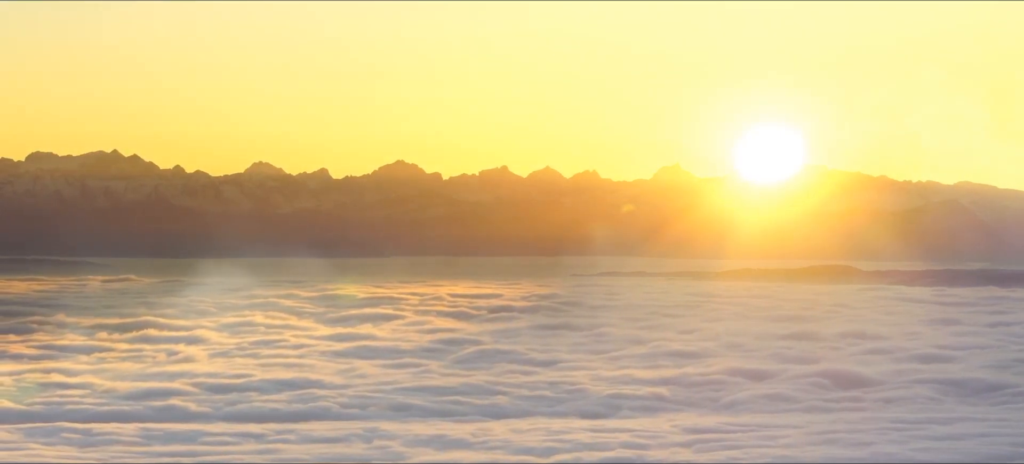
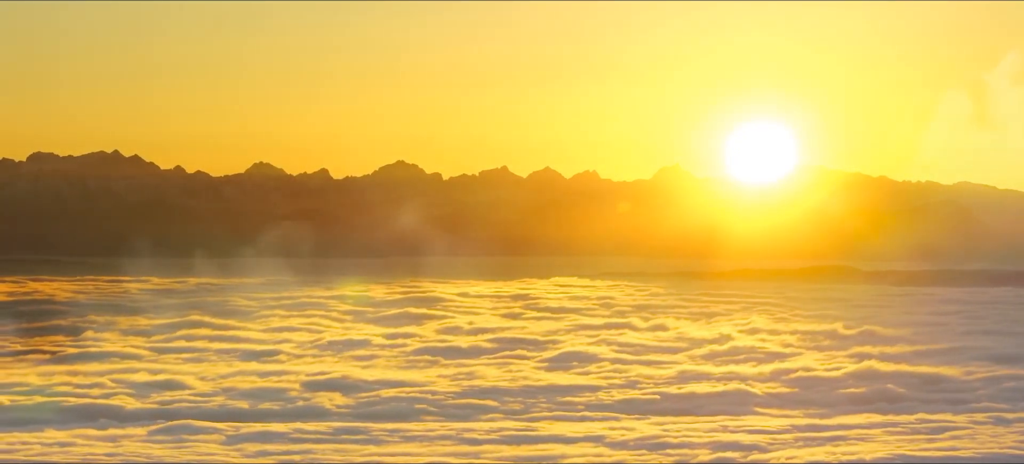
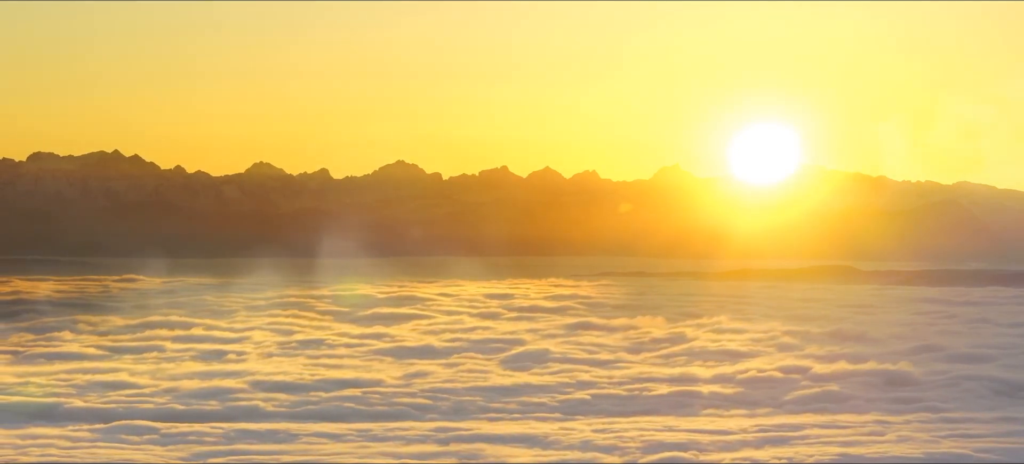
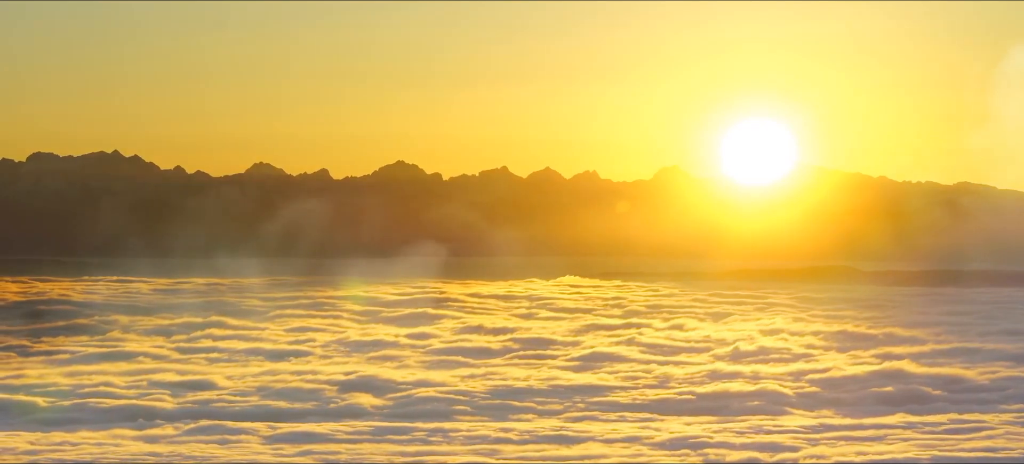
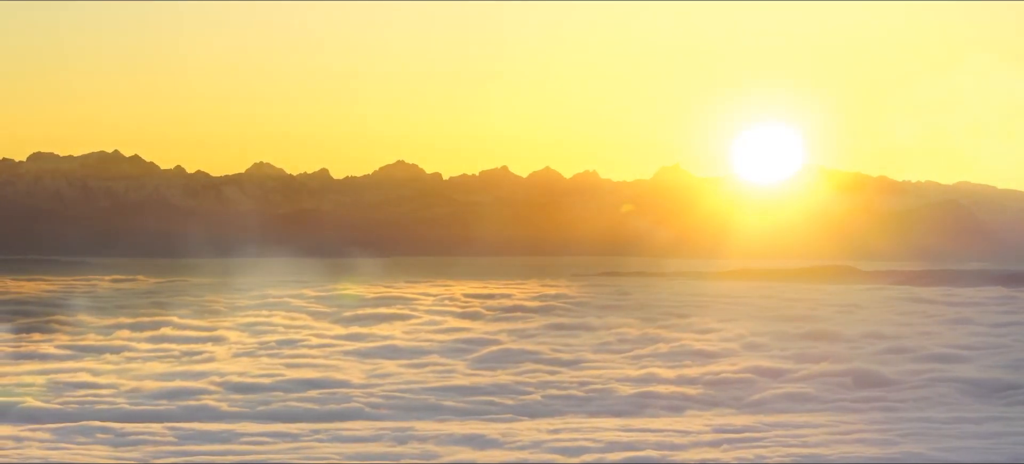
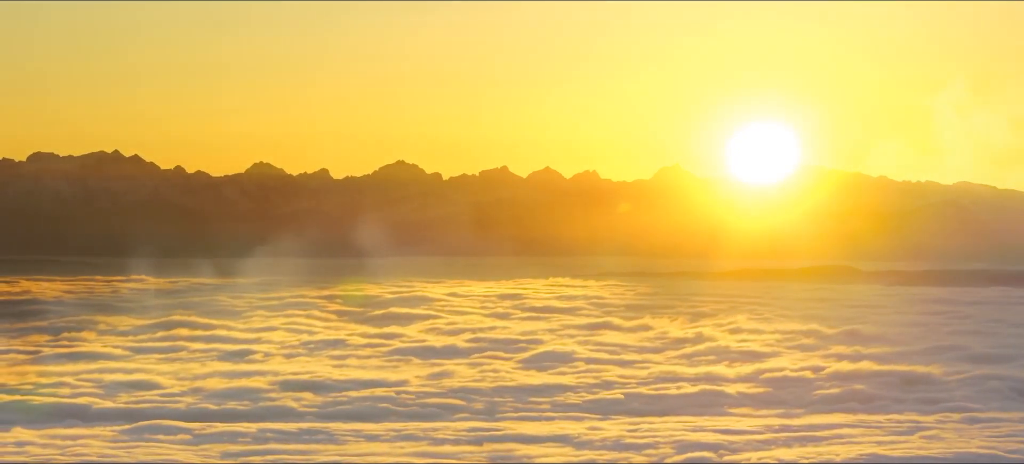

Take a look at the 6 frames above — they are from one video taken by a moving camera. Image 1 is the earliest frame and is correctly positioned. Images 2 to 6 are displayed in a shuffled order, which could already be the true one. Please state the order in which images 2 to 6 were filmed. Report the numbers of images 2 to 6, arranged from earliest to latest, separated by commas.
5, 3, 6, 2, 4
